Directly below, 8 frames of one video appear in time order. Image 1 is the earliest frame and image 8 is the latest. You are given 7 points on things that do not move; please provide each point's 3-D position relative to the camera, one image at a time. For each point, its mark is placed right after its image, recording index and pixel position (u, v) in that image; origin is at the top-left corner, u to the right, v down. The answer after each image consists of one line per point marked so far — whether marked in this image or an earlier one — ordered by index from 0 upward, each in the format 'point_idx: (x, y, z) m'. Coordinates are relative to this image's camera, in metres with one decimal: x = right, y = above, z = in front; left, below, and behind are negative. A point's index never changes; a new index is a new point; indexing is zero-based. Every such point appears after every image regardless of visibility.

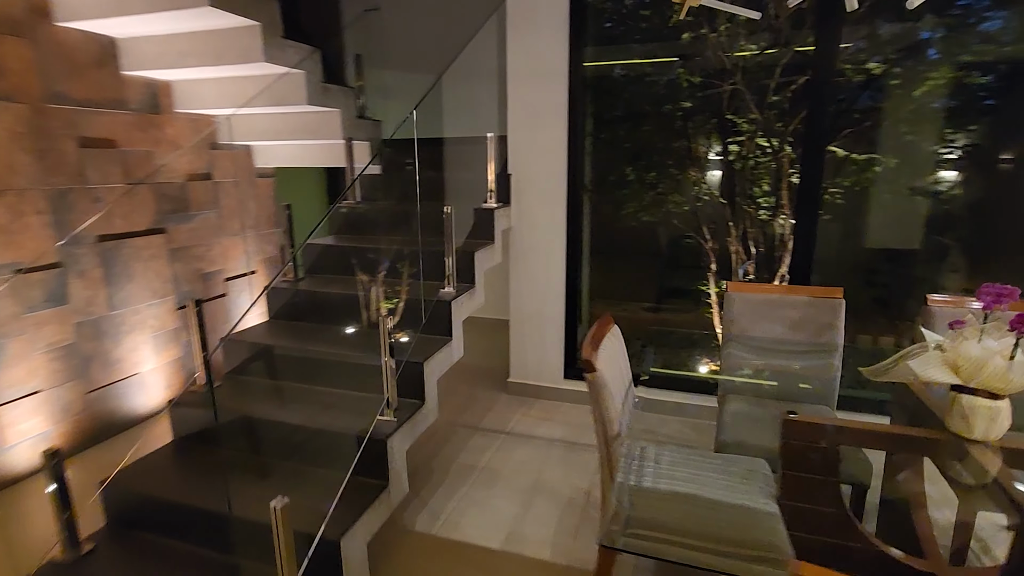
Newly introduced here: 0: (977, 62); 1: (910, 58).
0: (+2.4, +1.1, +2.6) m
1: (+2.1, +1.2, +2.7) m
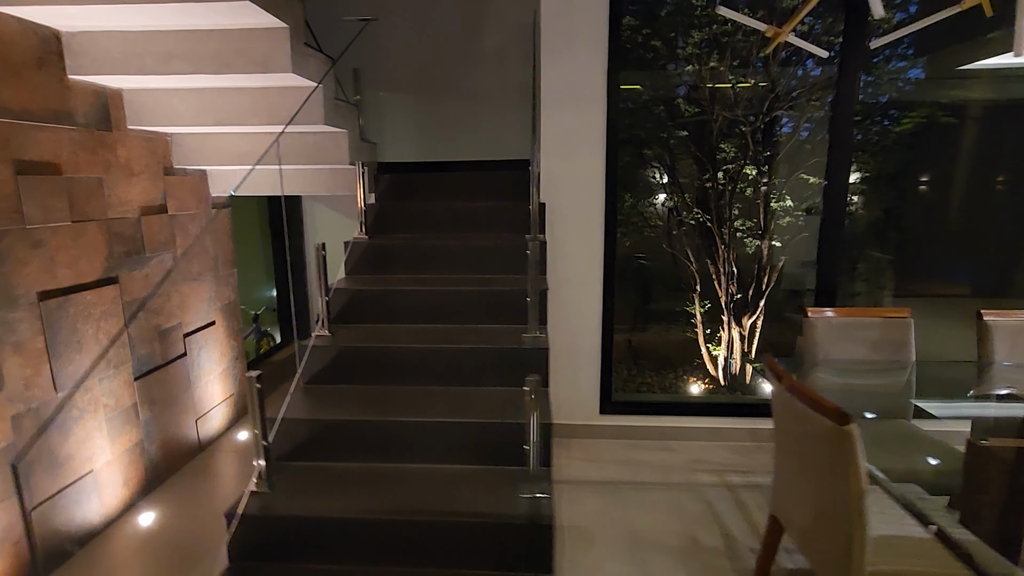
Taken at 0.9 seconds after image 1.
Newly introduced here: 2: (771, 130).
0: (+2.7, +1.1, +3.1) m
1: (+2.3, +1.1, +3.0) m
2: (+1.5, +1.0, +3.1) m
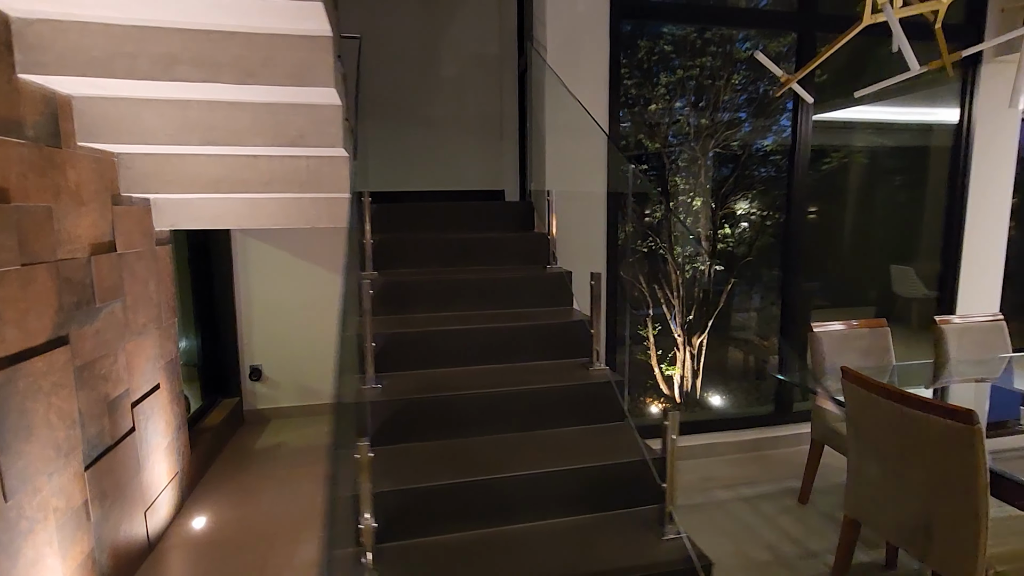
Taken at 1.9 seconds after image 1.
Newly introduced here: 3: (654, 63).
0: (+2.6, +1.0, +3.7) m
1: (+2.2, +1.0, +3.6) m
2: (+1.4, +0.9, +3.4) m
3: (+0.9, +1.4, +3.2) m
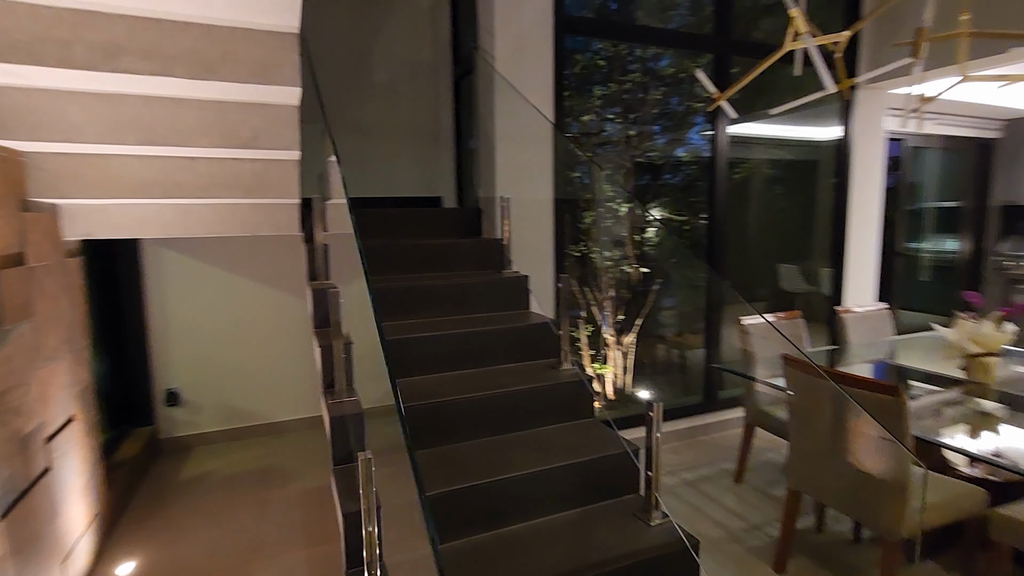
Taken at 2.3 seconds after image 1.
0: (+2.1, +1.0, +4.2) m
1: (+1.7, +1.1, +4.0) m
2: (+1.0, +0.9, +3.7) m
3: (+0.5, +1.4, +3.4) m
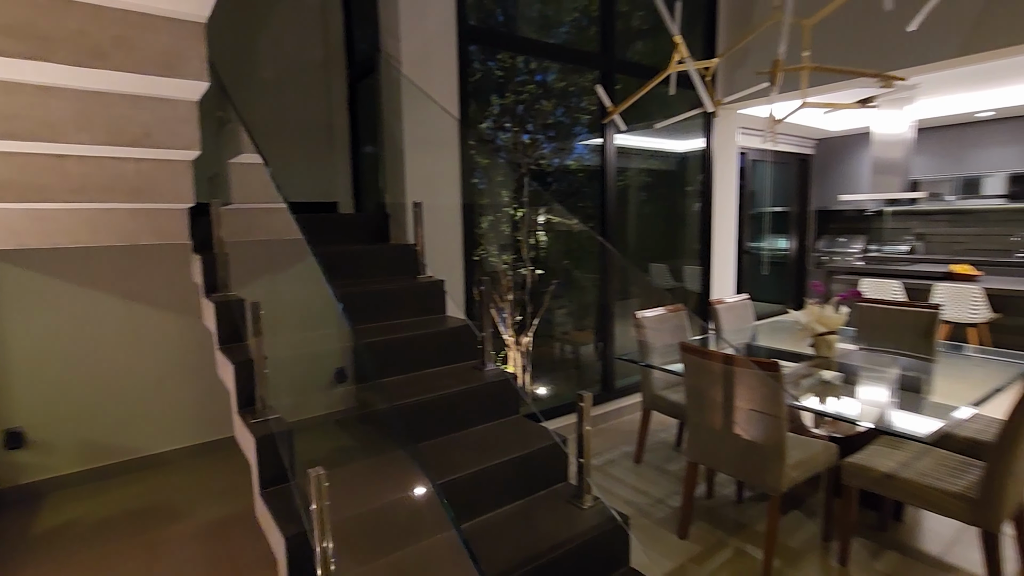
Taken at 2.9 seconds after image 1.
0: (+1.2, +1.1, +4.6) m
1: (+0.9, +1.1, +4.4) m
2: (+0.3, +0.9, +3.9) m
3: (-0.2, +1.4, +3.5) m
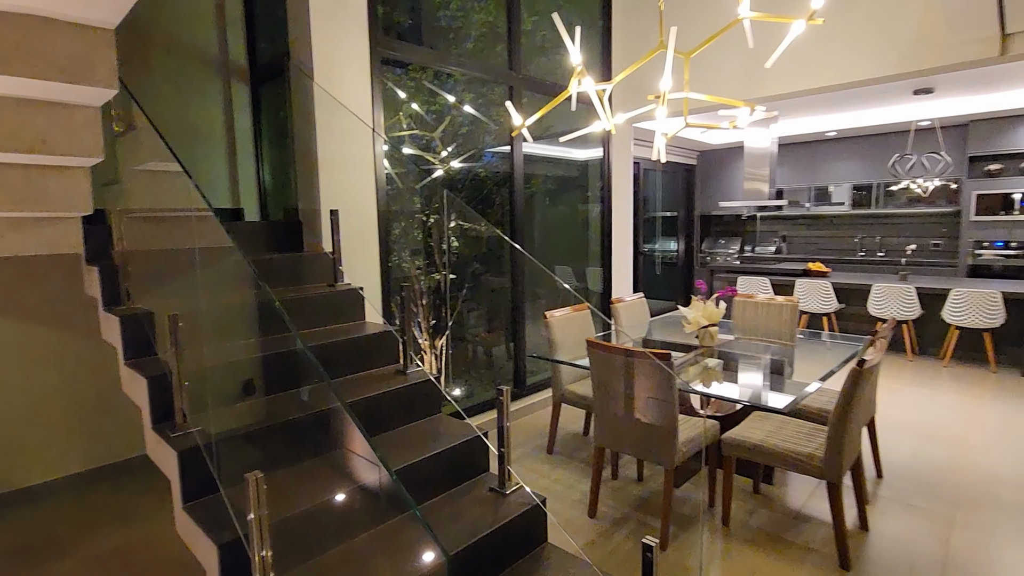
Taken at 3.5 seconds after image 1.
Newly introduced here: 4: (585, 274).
0: (+0.4, +1.0, +4.9) m
1: (+0.2, +1.1, +4.6) m
2: (-0.4, +0.9, +4.0) m
3: (-0.8, +1.3, +3.6) m
4: (+0.8, +0.1, +5.4) m
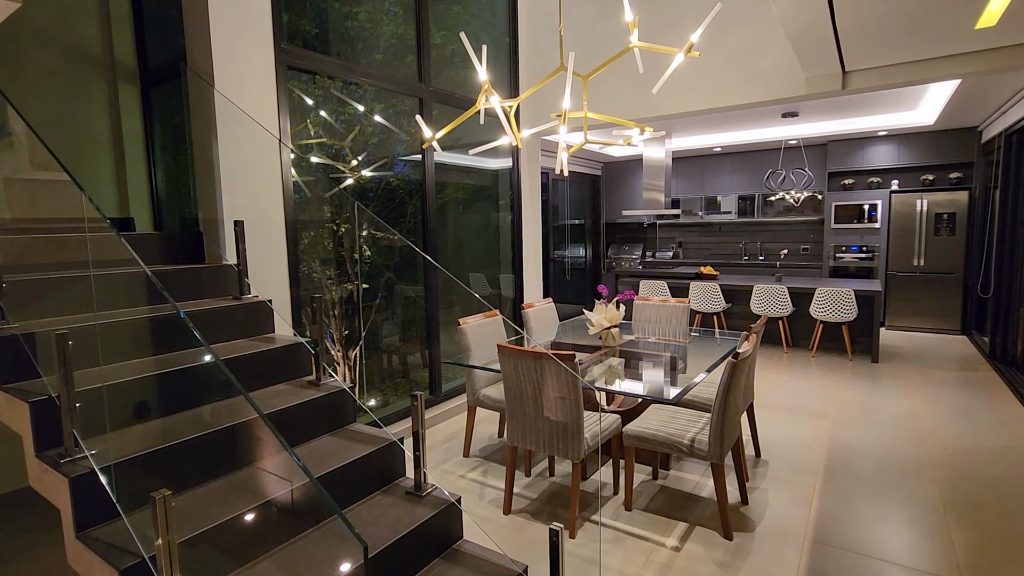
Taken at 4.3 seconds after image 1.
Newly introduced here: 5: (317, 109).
0: (-0.4, +1.0, +5.0) m
1: (-0.6, +1.0, +4.7) m
2: (-1.1, +0.8, +4.0) m
3: (-1.4, +1.3, +3.5) m
4: (-0.2, +0.1, +5.6) m
5: (-1.4, +1.2, +3.6) m
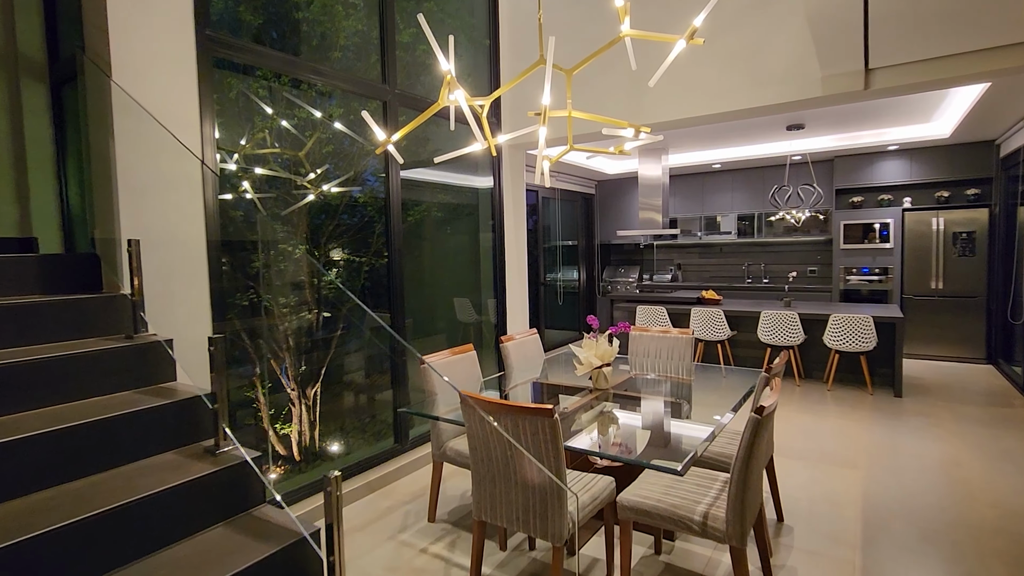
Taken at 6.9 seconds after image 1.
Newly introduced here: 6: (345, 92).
0: (-0.6, +0.7, +4.5) m
1: (-0.8, +0.8, +4.2) m
2: (-1.3, +0.6, +3.5) m
3: (-1.6, +1.1, +3.0) m
4: (-0.3, -0.2, +5.0) m
5: (-1.5, +1.0, +3.1) m
6: (-1.1, +1.3, +3.6) m
